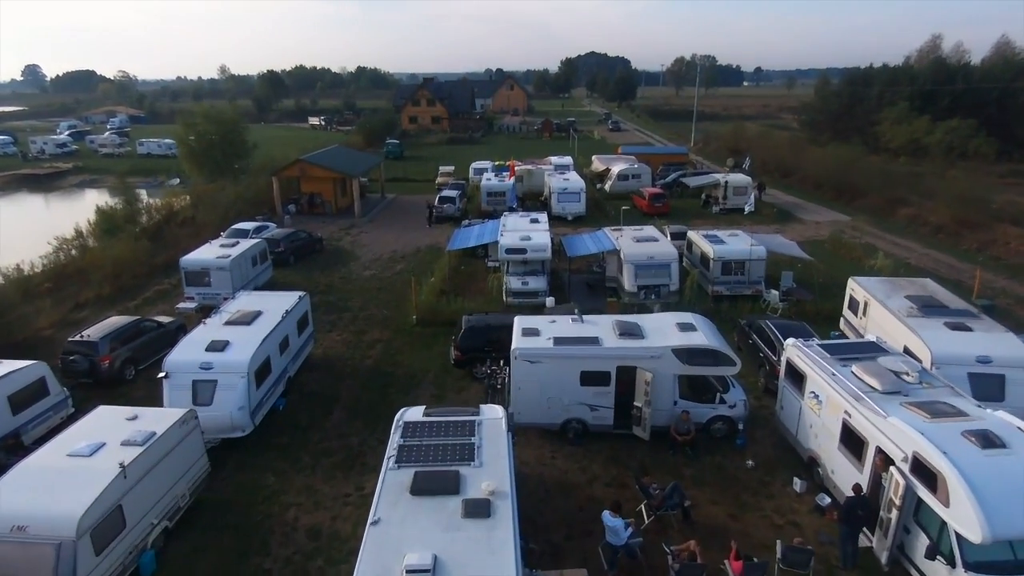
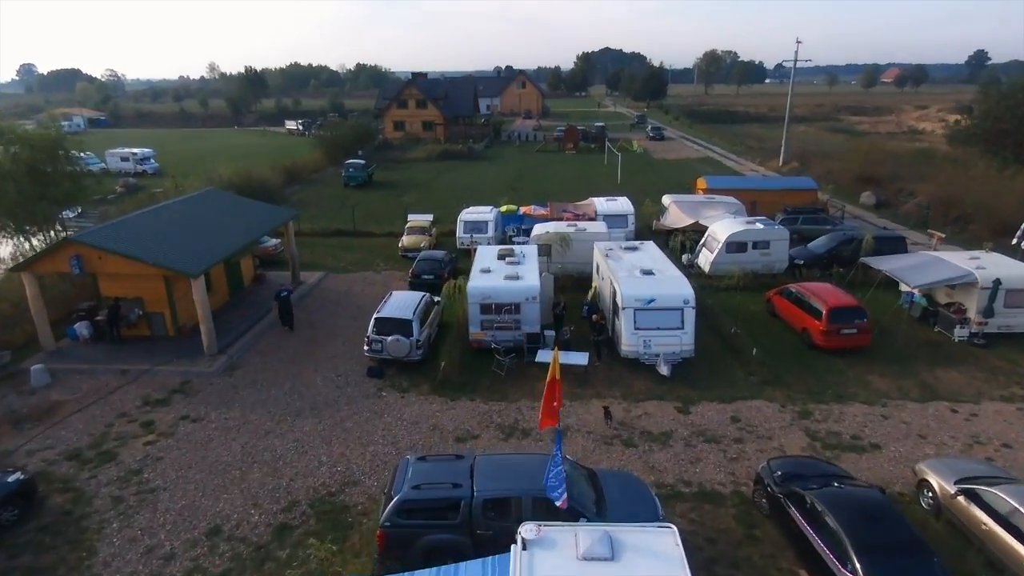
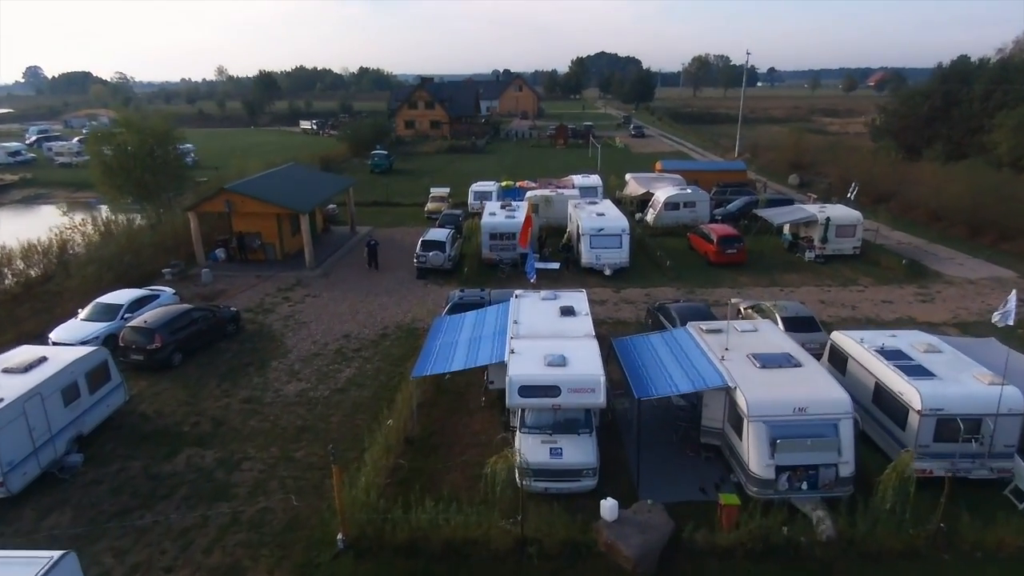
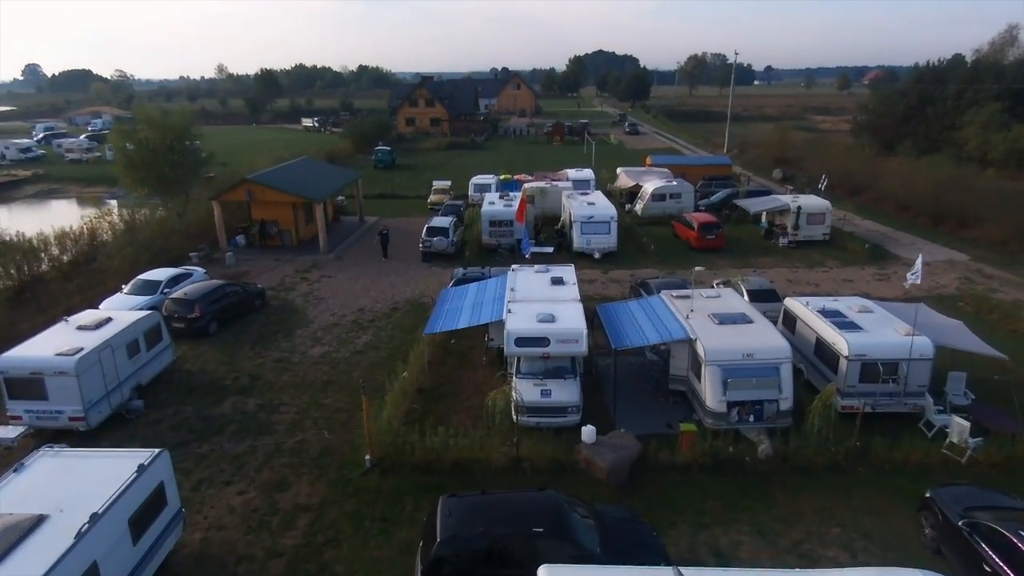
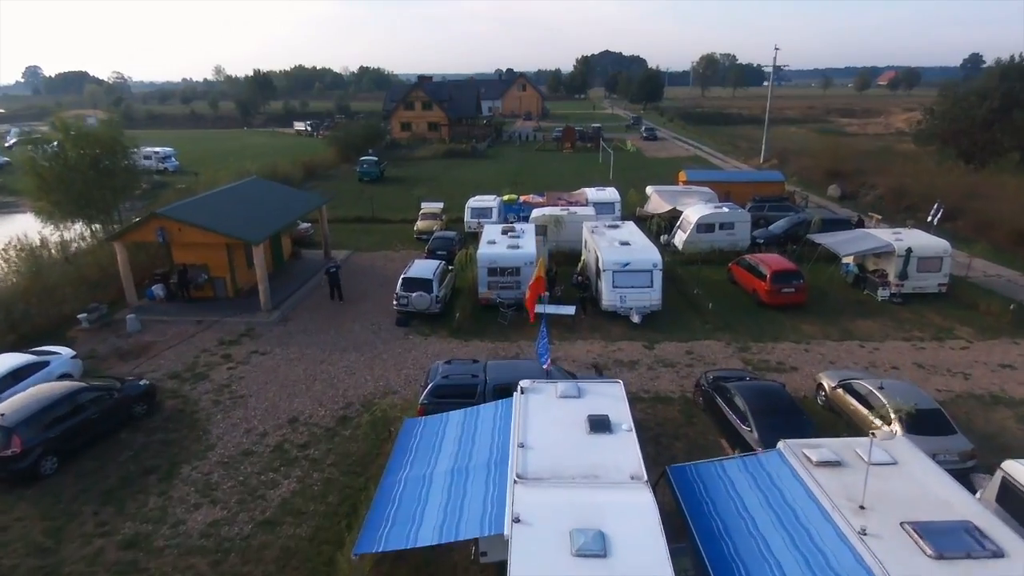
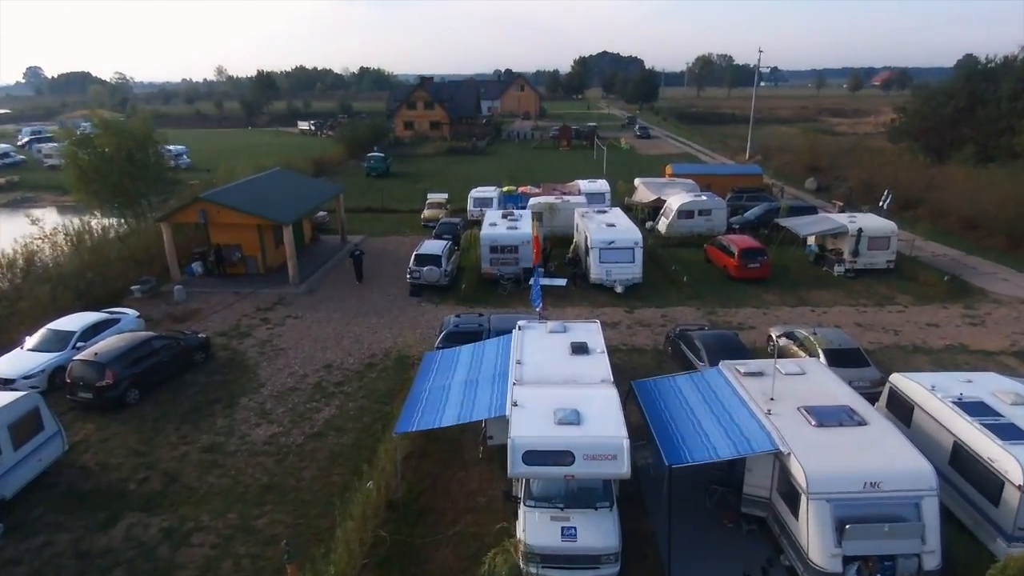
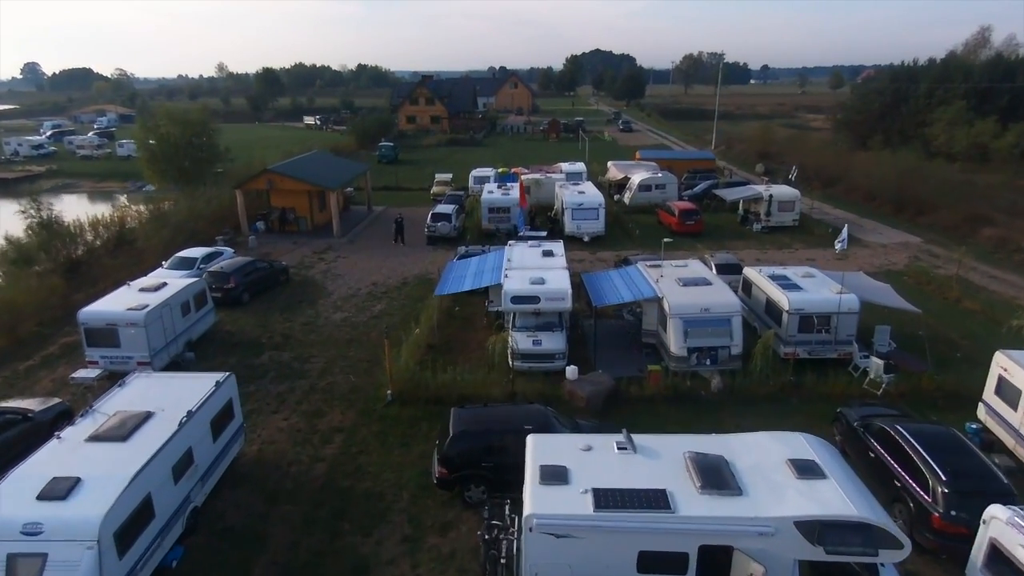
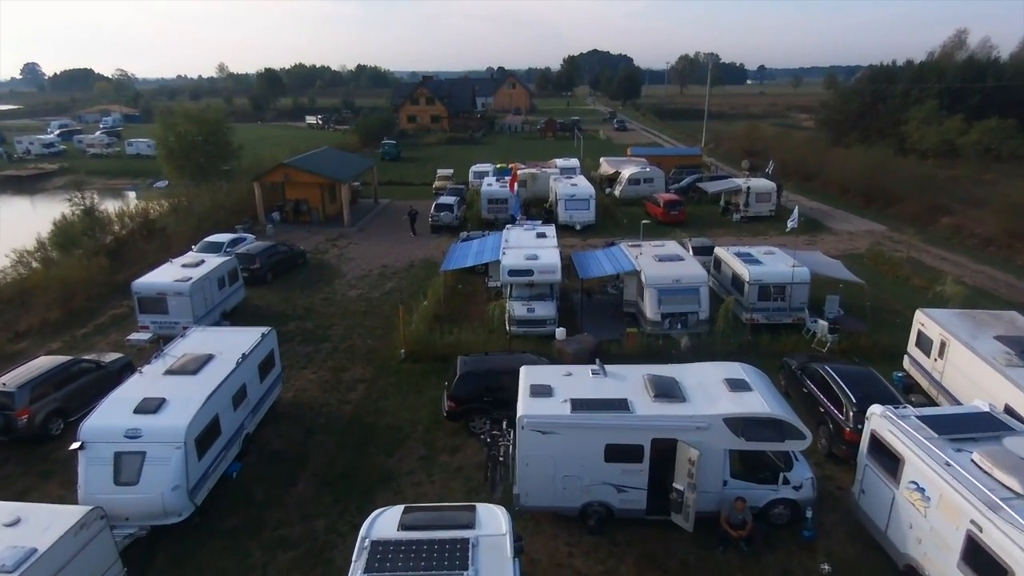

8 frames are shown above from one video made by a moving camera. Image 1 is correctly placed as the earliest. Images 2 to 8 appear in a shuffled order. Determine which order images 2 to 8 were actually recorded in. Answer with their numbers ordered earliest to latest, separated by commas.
8, 7, 4, 3, 6, 5, 2
